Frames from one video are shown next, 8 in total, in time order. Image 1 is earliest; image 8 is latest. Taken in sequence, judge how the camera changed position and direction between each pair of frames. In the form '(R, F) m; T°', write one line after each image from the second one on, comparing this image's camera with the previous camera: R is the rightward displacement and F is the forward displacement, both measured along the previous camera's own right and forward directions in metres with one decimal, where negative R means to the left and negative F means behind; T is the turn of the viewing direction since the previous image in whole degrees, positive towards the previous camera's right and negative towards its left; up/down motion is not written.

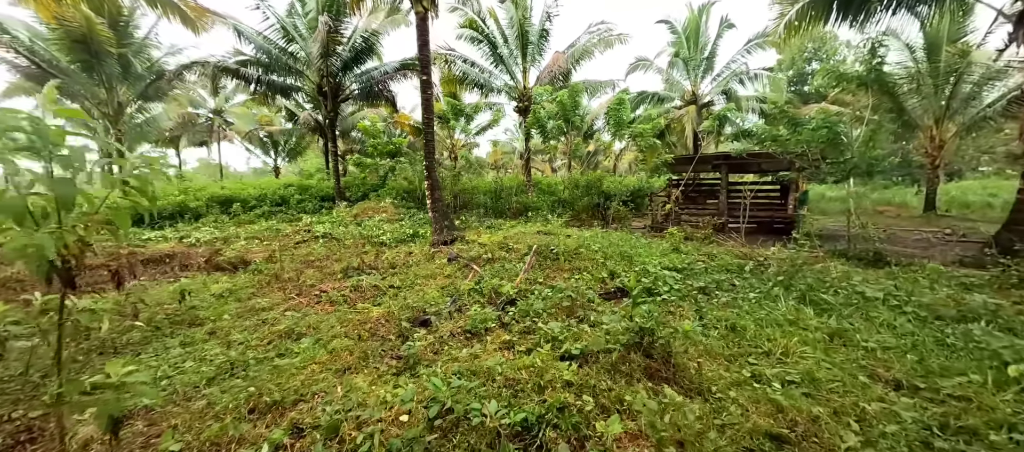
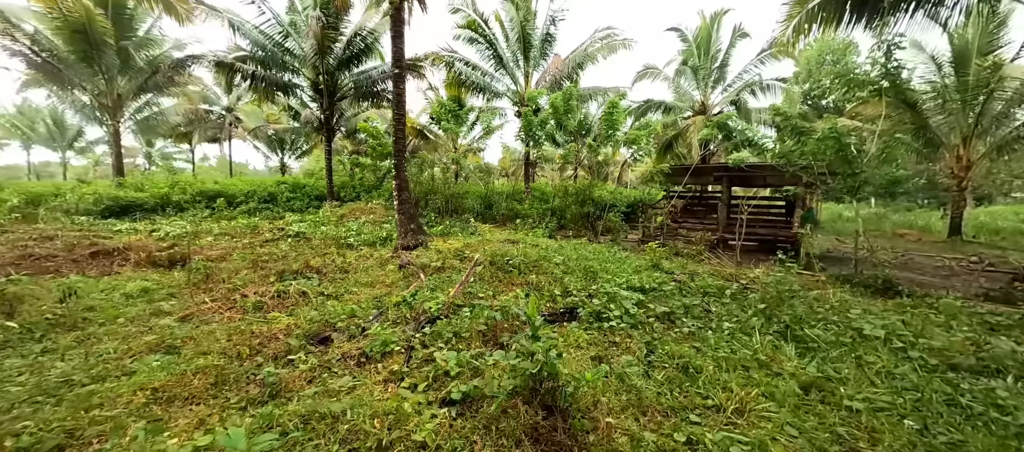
(+0.8, +0.6) m; -2°
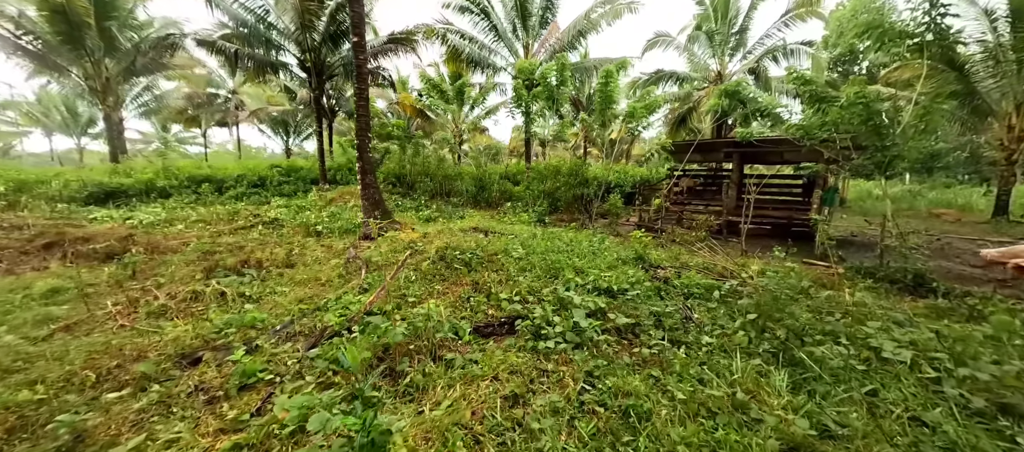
(+0.7, +0.7) m; -3°
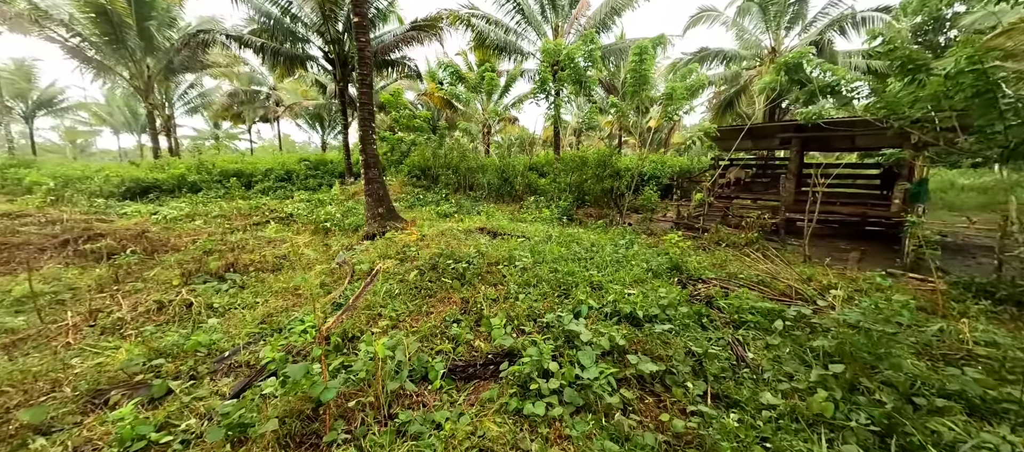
(+0.3, +0.7) m; -5°
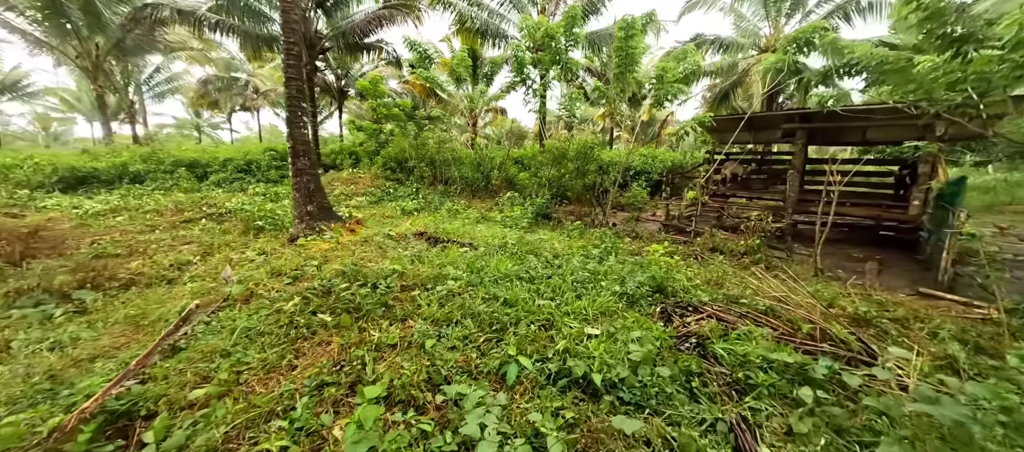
(+0.5, +1.0) m; +1°
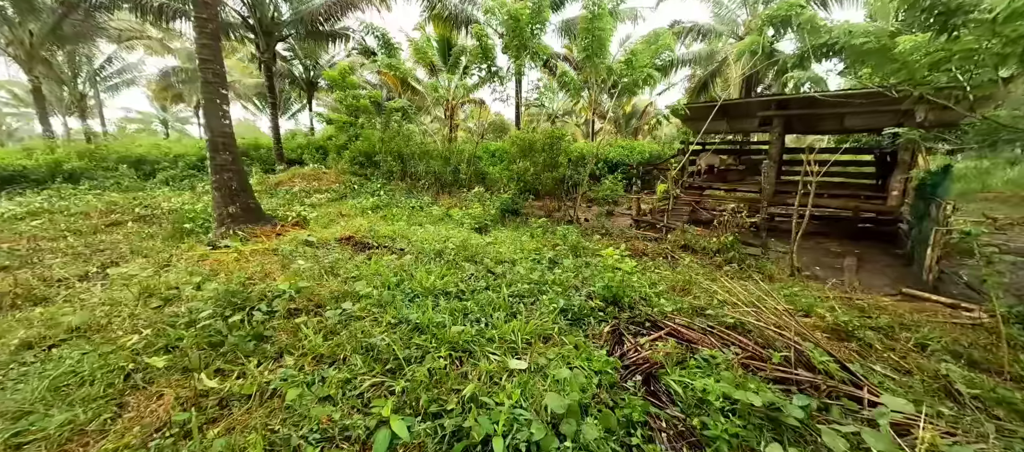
(+0.4, +0.5) m; +2°
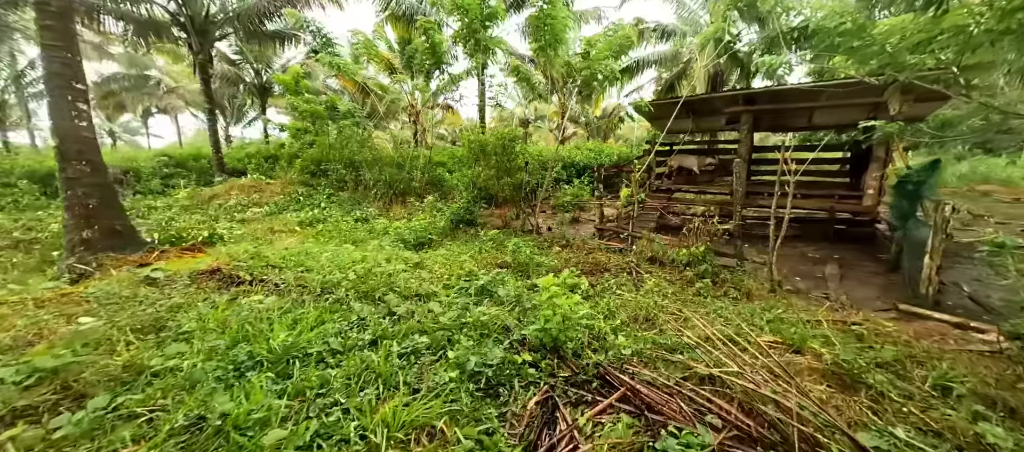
(+0.4, +0.7) m; +3°
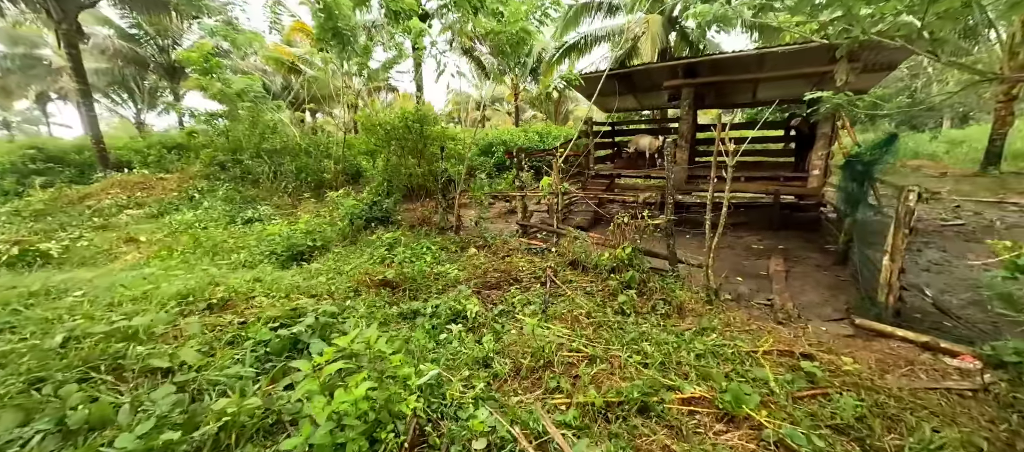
(+0.7, +0.8) m; +5°
